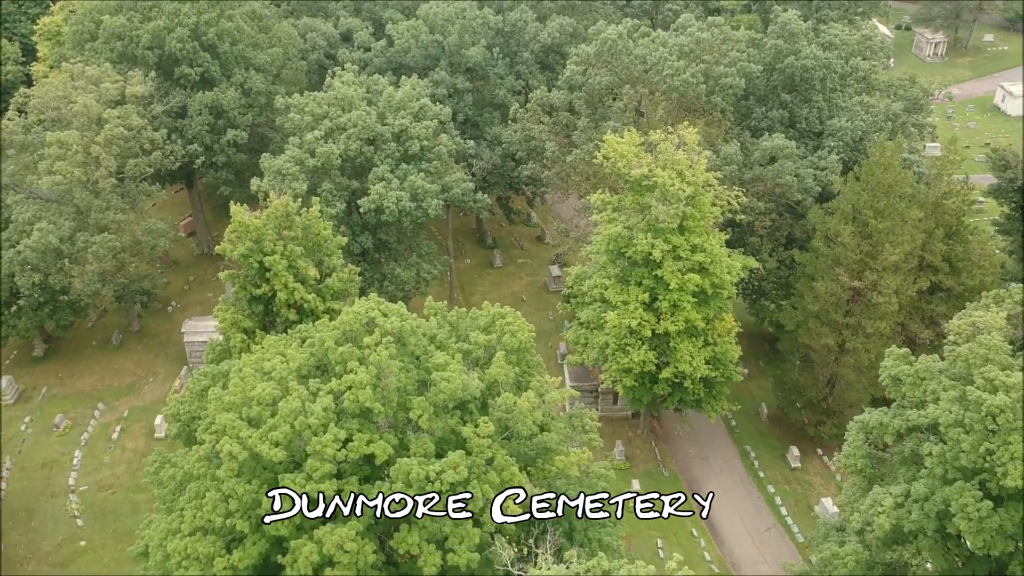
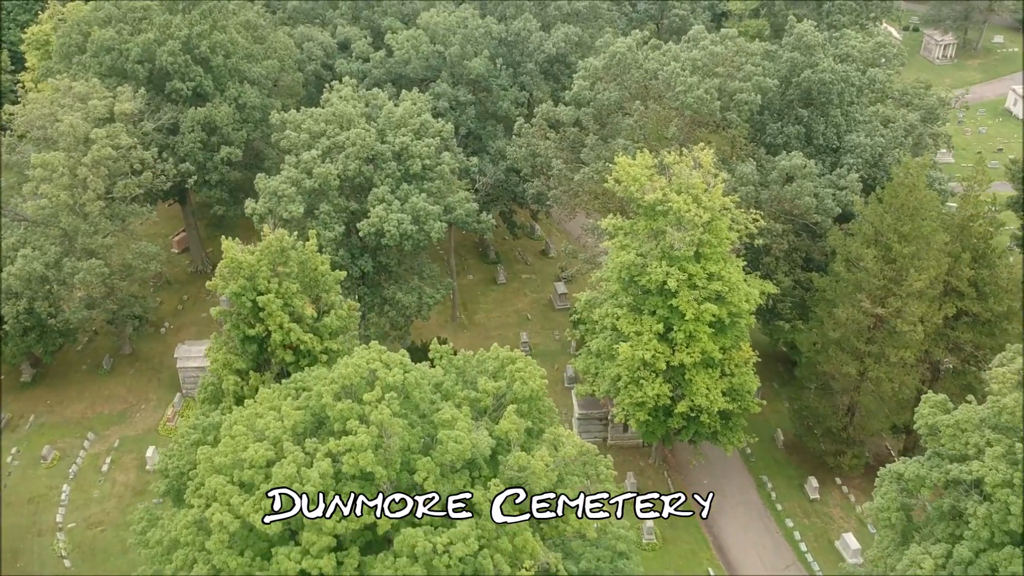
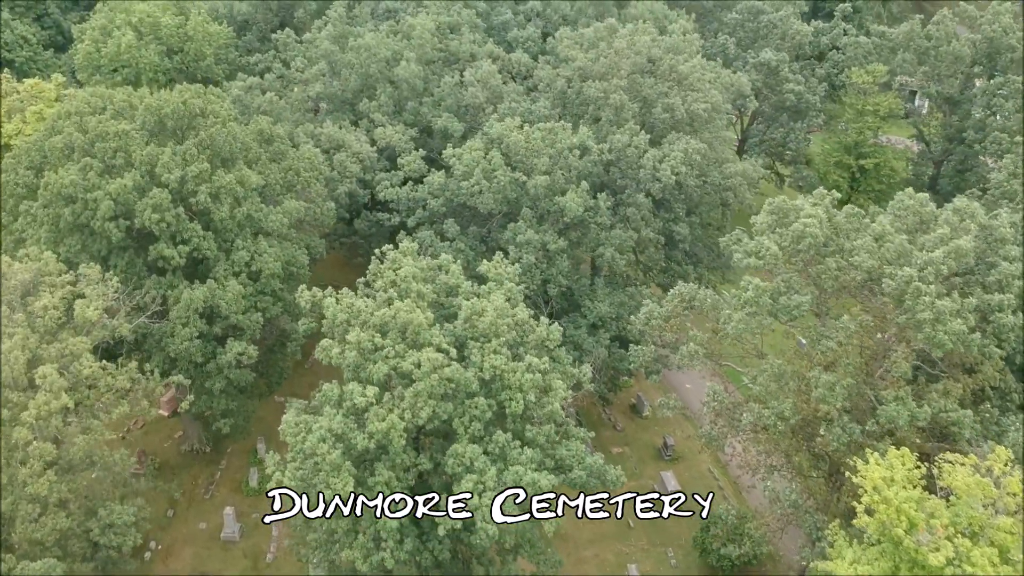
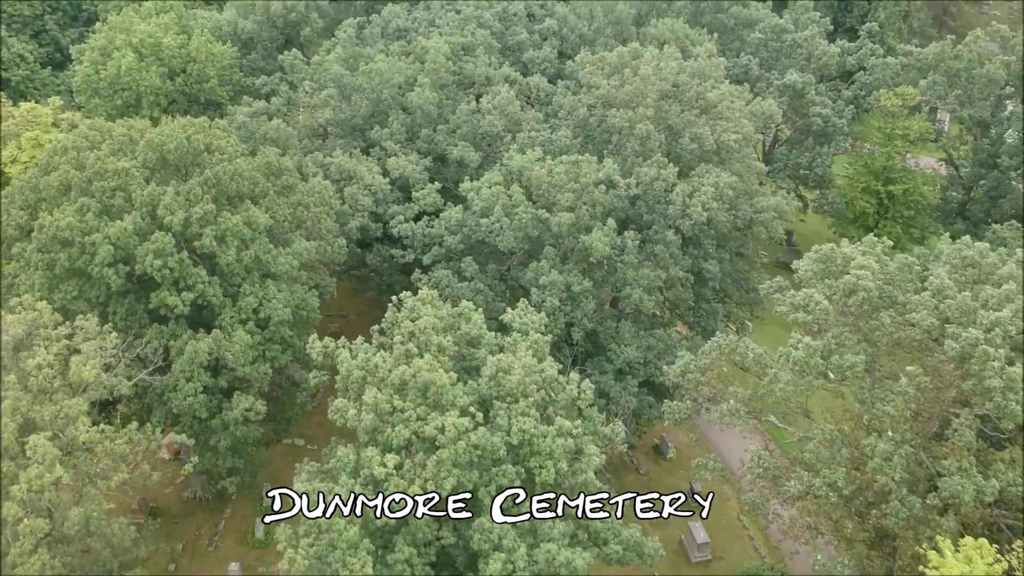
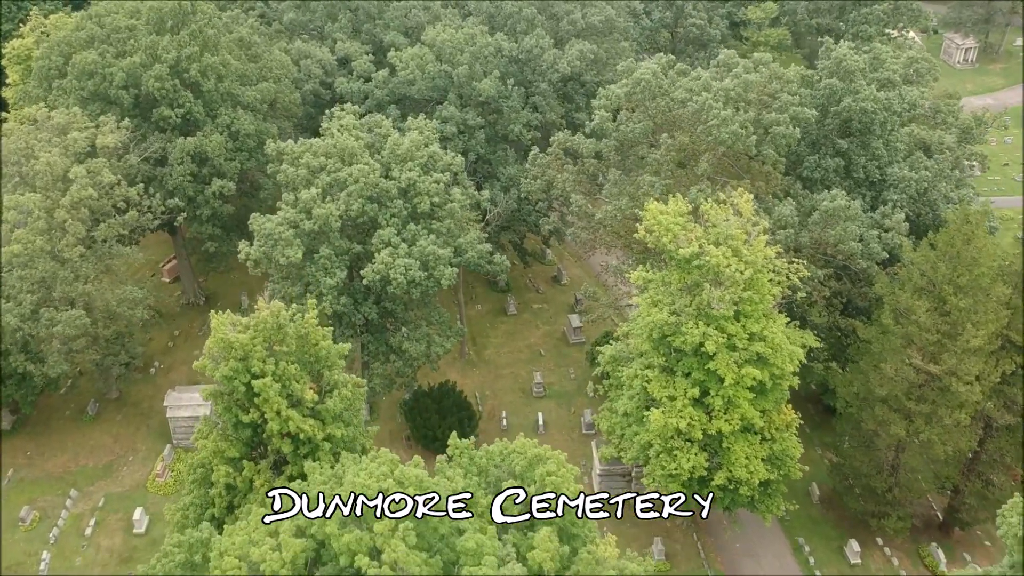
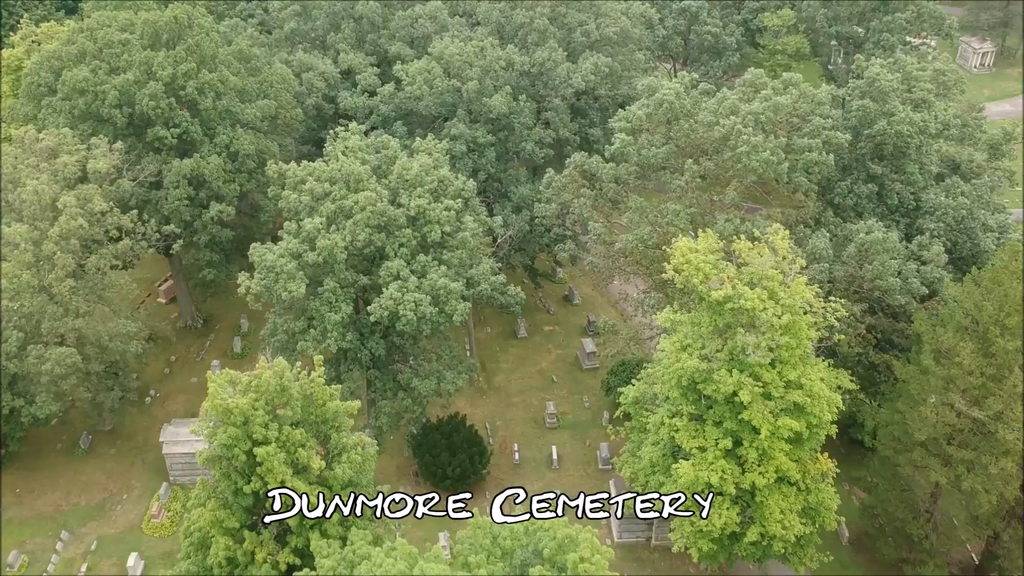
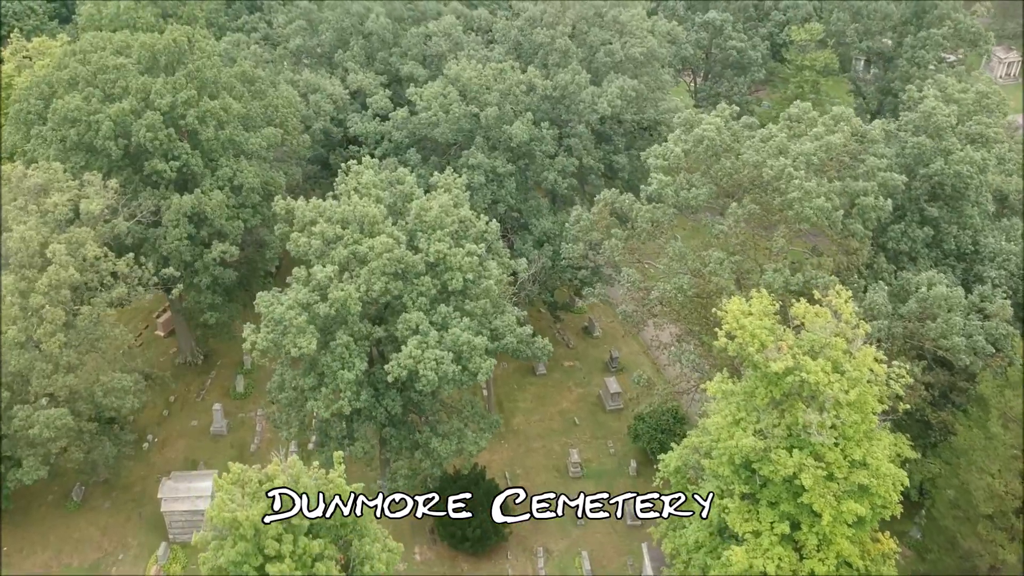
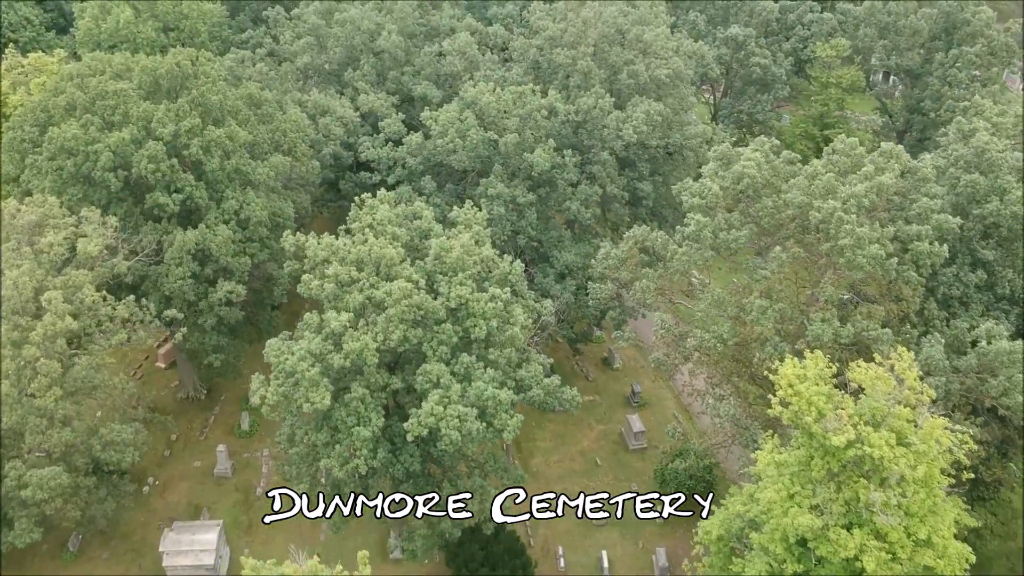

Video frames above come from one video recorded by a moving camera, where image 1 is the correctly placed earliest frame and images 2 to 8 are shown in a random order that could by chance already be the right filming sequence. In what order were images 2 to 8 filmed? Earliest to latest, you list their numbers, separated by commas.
2, 5, 6, 7, 8, 3, 4
